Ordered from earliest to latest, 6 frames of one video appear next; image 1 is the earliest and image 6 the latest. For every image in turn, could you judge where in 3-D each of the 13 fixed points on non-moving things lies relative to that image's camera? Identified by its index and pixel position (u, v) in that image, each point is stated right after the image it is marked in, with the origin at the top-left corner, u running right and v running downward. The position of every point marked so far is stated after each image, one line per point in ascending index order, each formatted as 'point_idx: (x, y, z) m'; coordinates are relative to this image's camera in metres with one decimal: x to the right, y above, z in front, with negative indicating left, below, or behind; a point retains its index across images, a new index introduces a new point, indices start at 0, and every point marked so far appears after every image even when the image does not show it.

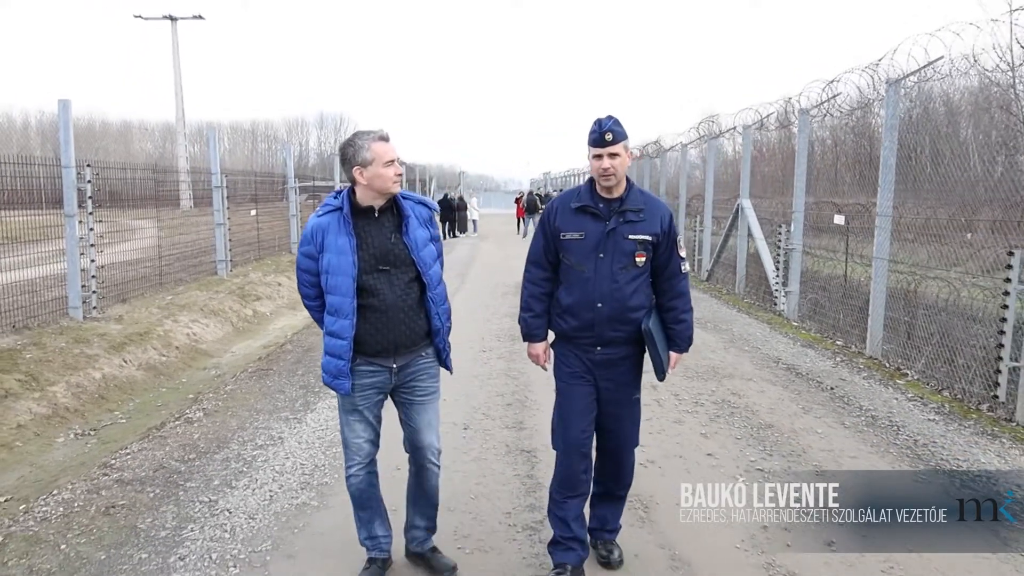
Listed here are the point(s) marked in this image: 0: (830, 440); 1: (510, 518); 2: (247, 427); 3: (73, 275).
0: (+2.0, -0.9, +4.8) m
1: (0.0, -1.1, +3.7) m
2: (-1.8, -1.0, +5.3) m
3: (-5.2, +0.1, +9.1) m
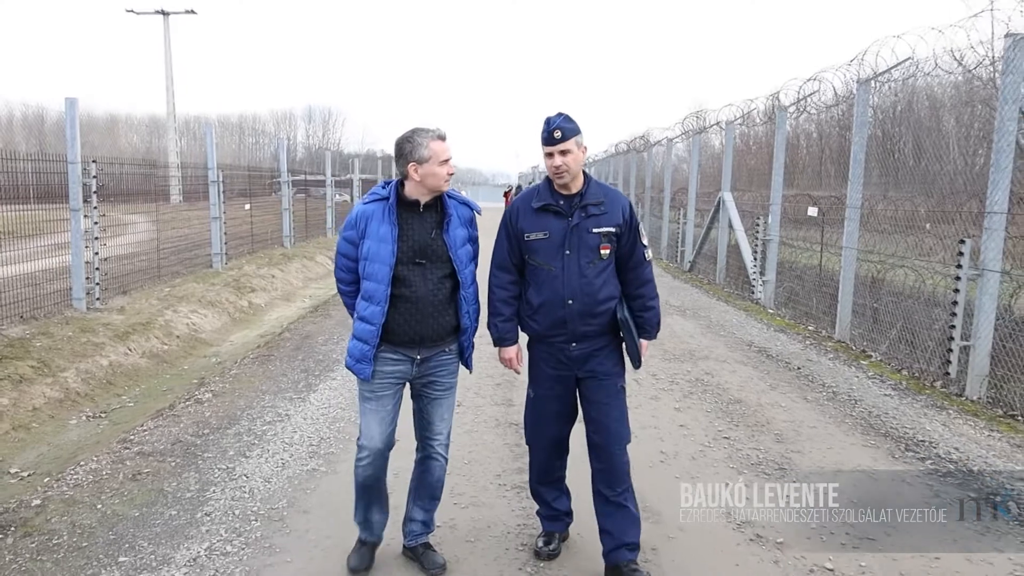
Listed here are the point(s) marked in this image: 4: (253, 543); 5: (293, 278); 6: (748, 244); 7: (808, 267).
0: (+1.9, -0.8, +5.2) m
1: (-0.1, -1.0, +4.1) m
2: (-1.9, -0.9, +5.7) m
3: (-5.3, +0.2, +9.4) m
4: (-1.1, -1.1, +3.4) m
5: (-4.4, +0.2, +15.2) m
6: (+3.6, +0.7, +11.8) m
7: (+3.9, +0.3, +10.1) m
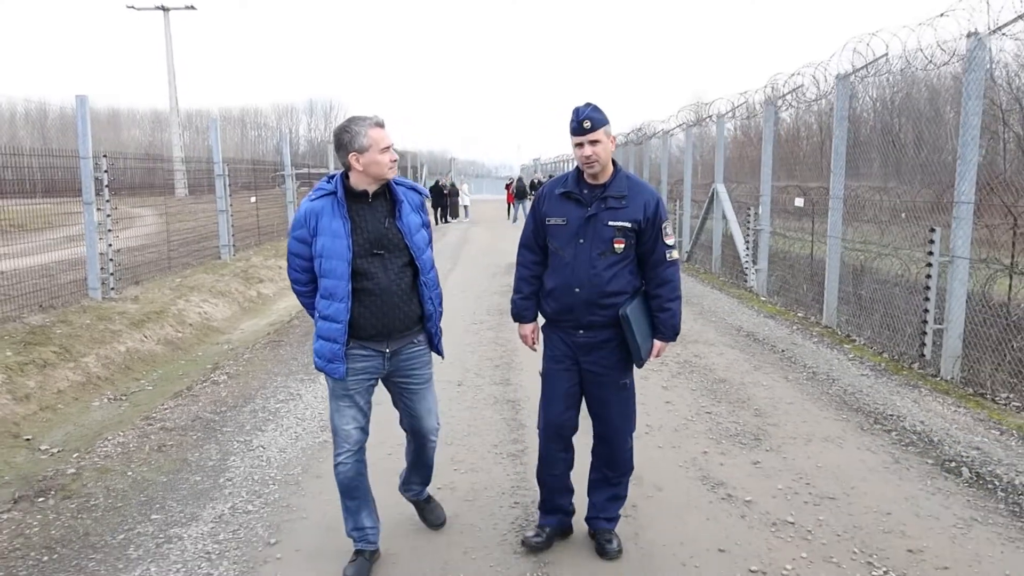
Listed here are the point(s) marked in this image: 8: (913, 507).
0: (+1.9, -0.7, +5.5) m
1: (-0.1, -0.9, +4.5) m
2: (-1.9, -0.8, +6.0) m
3: (-5.3, +0.4, +9.7) m
4: (-1.2, -1.0, +3.7) m
5: (-4.3, +0.4, +15.5) m
6: (+3.6, +0.9, +12.1) m
7: (+3.9, +0.4, +10.4) m
8: (+1.8, -1.0, +3.5) m
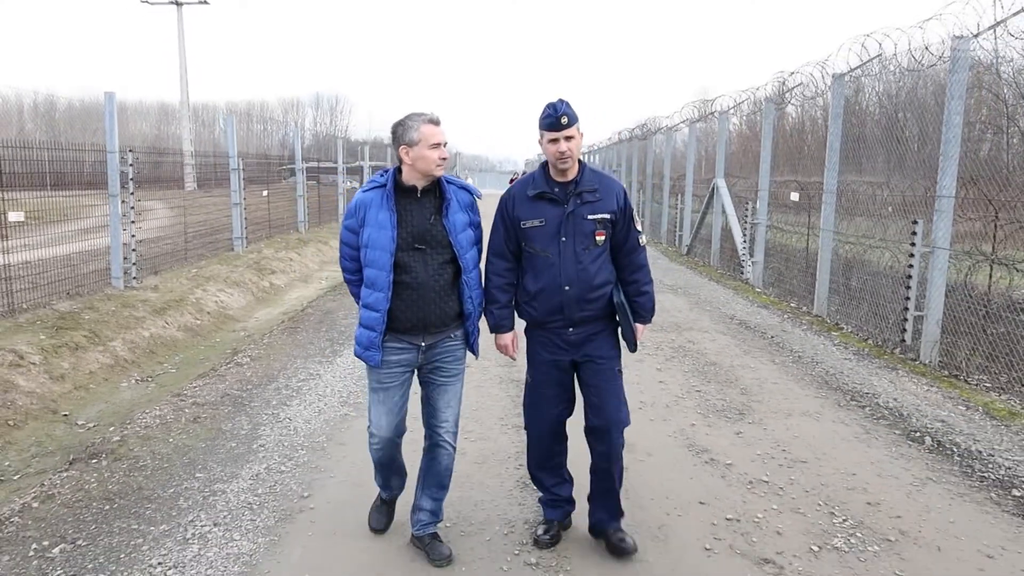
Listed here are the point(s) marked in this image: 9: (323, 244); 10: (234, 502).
0: (+1.9, -0.7, +5.9) m
1: (-0.1, -0.9, +4.9) m
2: (-1.9, -0.7, +6.4) m
3: (-5.3, +0.5, +10.2) m
4: (-1.1, -1.0, +4.1) m
5: (-4.2, +0.6, +16.0) m
6: (+3.7, +1.0, +12.5) m
7: (+4.0, +0.6, +10.8) m
8: (+1.9, -0.9, +3.9) m
9: (-4.5, +1.0, +18.1) m
10: (-1.3, -1.0, +3.7) m
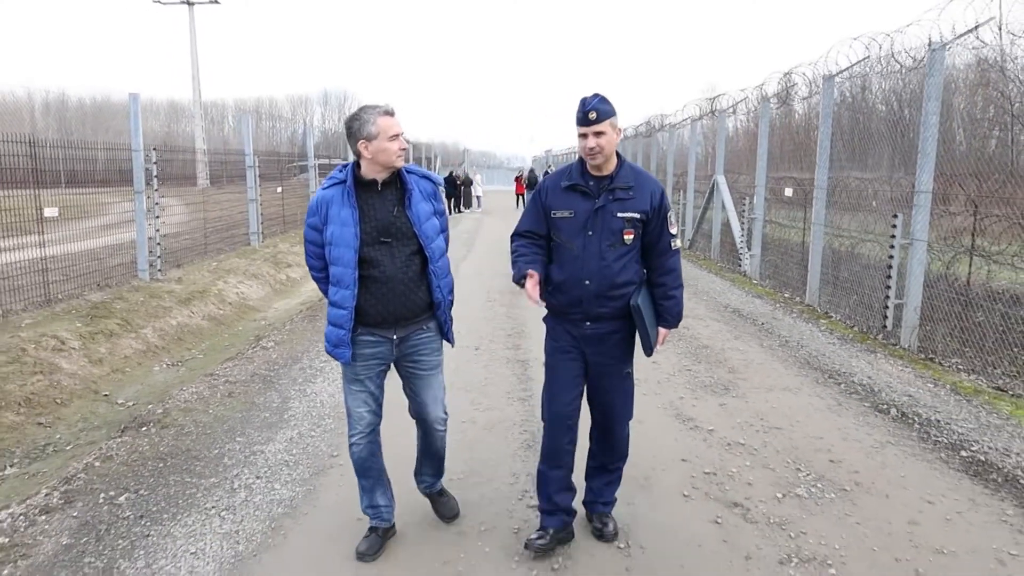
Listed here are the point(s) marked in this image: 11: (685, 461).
0: (+2.0, -0.6, +6.4) m
1: (0.0, -0.8, +5.4) m
2: (-1.8, -0.6, +6.9) m
3: (-5.2, +0.6, +10.7) m
4: (-1.1, -0.9, +4.6) m
5: (-4.1, +0.7, +16.5) m
6: (+3.8, +1.1, +12.9) m
7: (+4.1, +0.7, +11.2) m
8: (+1.9, -0.8, +4.4) m
9: (-4.3, +1.2, +18.6) m
10: (-1.3, -0.9, +4.1) m
11: (+0.9, -0.9, +4.0) m
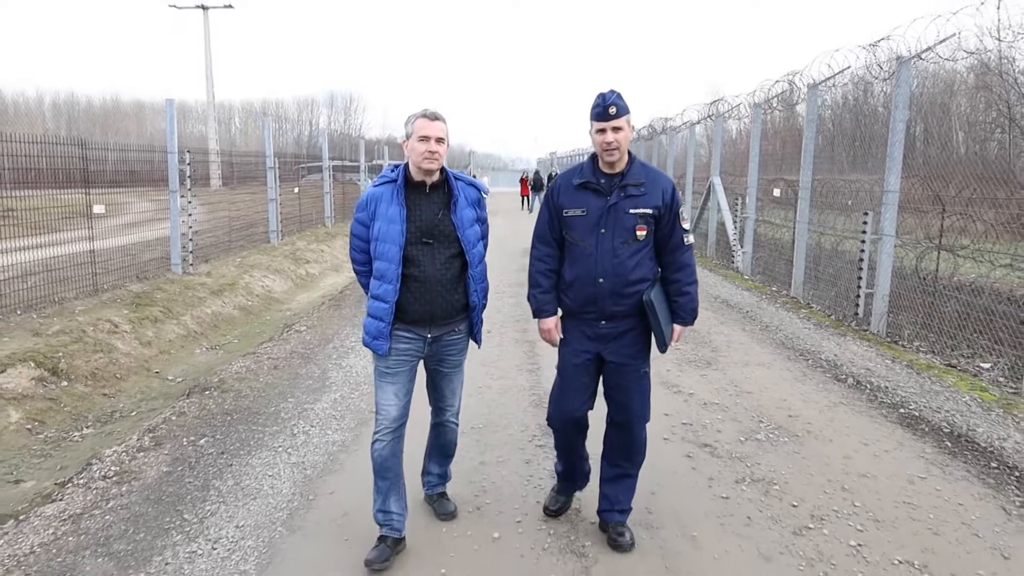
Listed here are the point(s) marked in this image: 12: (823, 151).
0: (+2.1, -0.5, +7.2) m
1: (+0.1, -0.7, +6.2) m
2: (-1.7, -0.5, +7.7) m
3: (-5.1, +0.7, +11.5) m
4: (-1.0, -0.8, +5.4) m
5: (-3.9, +0.8, +17.3) m
6: (+4.0, +1.2, +13.7) m
7: (+4.2, +0.8, +12.0) m
8: (+2.0, -0.7, +5.1) m
9: (-4.1, +1.3, +19.4) m
10: (-1.2, -0.8, +4.9) m
11: (+1.0, -0.8, +4.8) m
12: (+4.0, +1.8, +9.8) m
